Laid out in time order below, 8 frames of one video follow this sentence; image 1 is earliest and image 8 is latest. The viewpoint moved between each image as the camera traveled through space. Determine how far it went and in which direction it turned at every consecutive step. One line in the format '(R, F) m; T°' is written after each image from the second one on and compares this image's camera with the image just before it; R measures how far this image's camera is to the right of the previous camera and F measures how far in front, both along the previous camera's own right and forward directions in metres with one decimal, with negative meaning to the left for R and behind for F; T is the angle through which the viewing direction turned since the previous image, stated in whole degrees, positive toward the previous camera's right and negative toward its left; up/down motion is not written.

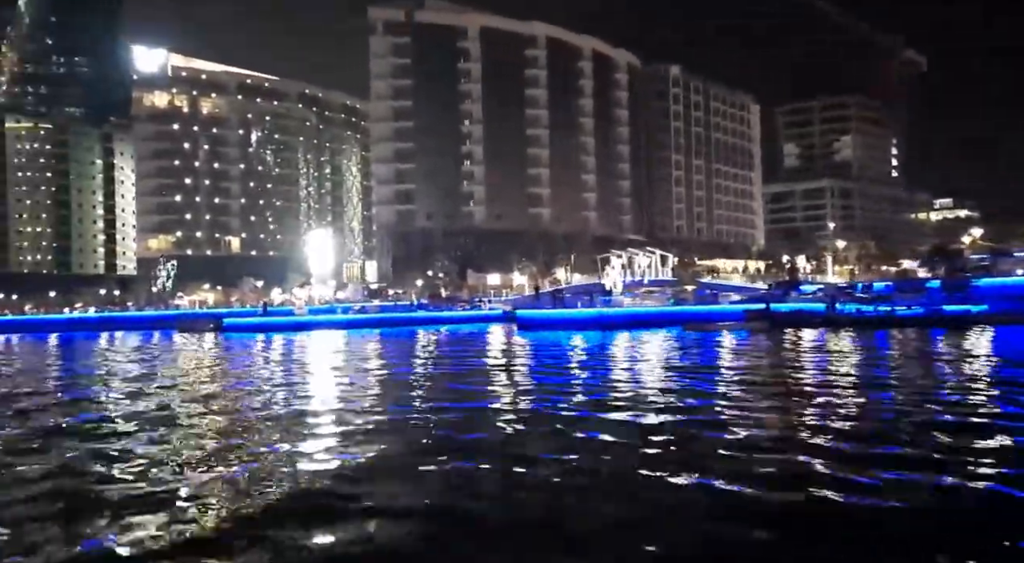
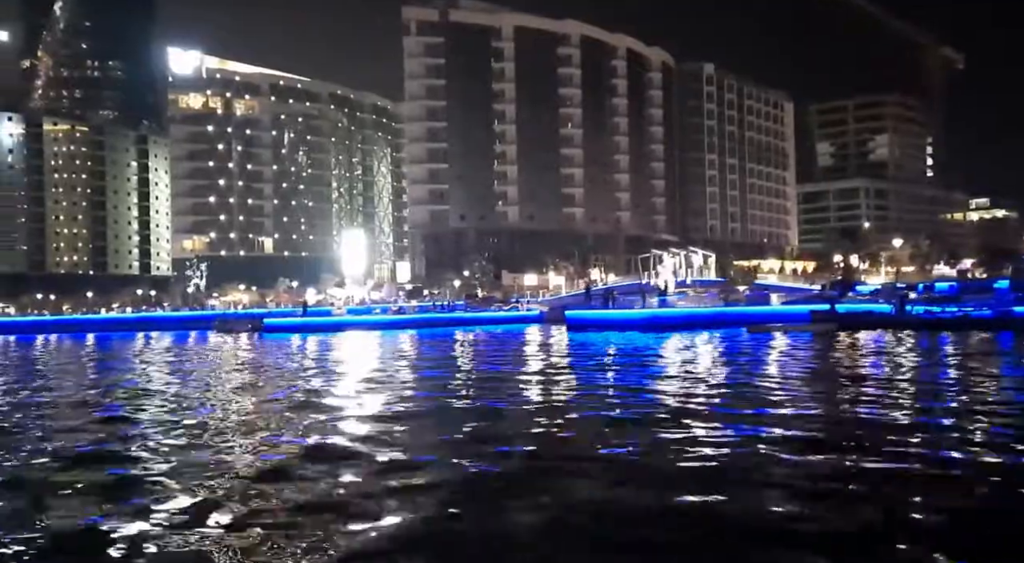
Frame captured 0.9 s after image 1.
(-0.4, +0.2) m; -2°
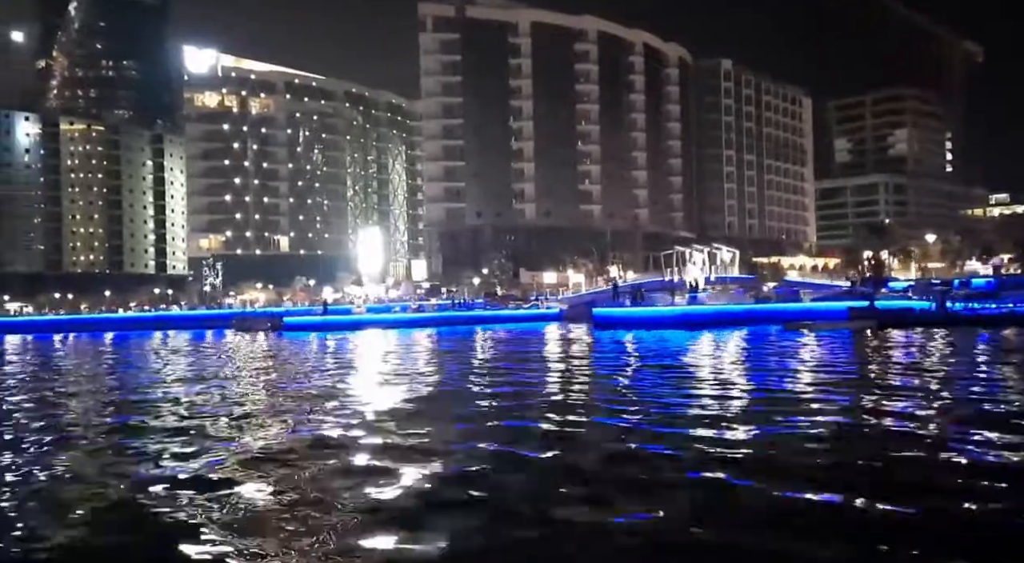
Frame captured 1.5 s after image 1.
(-0.3, +0.4) m; -1°
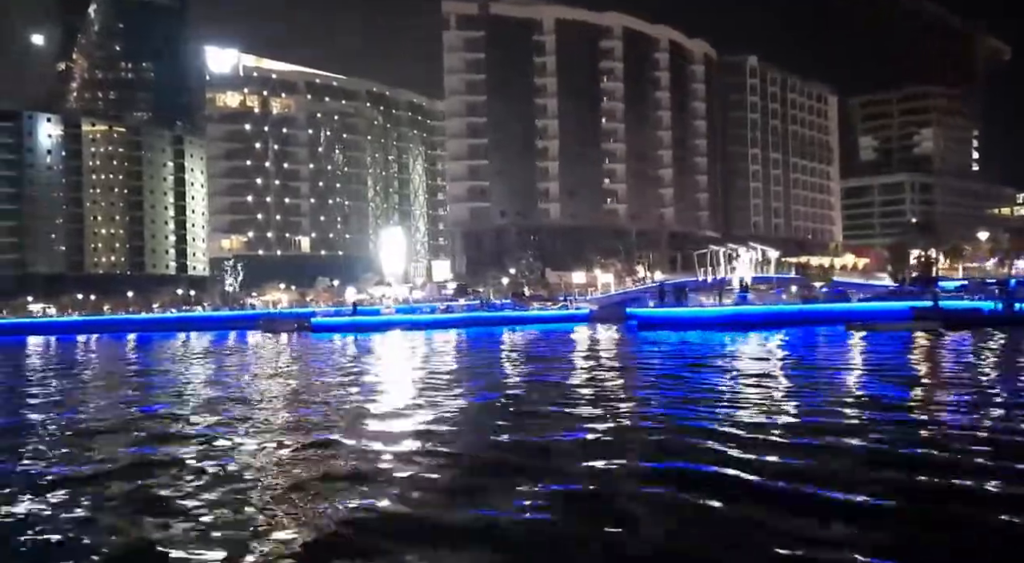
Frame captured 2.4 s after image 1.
(-0.6, +0.8) m; -1°
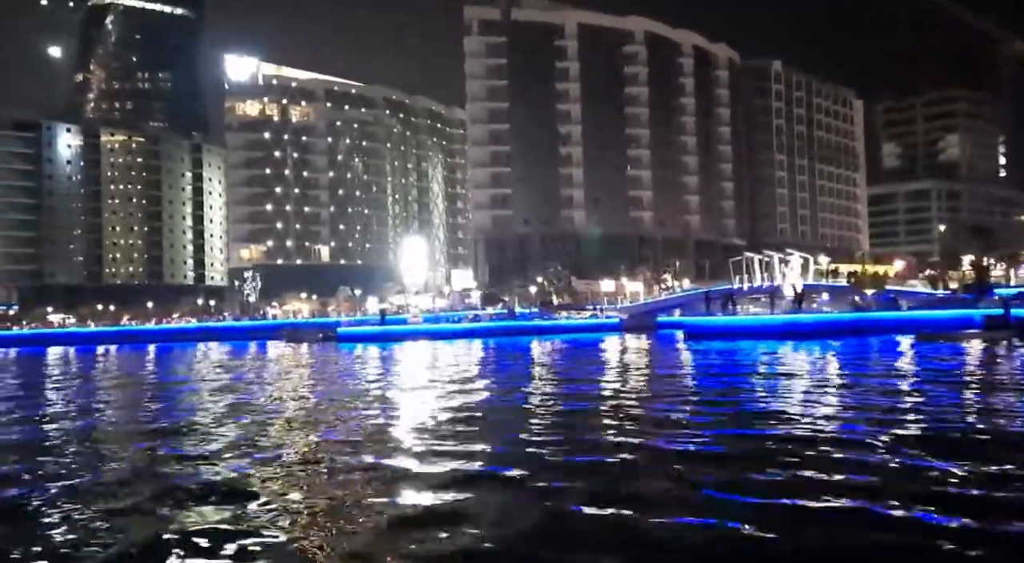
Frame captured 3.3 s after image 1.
(-0.6, +1.2) m; -1°
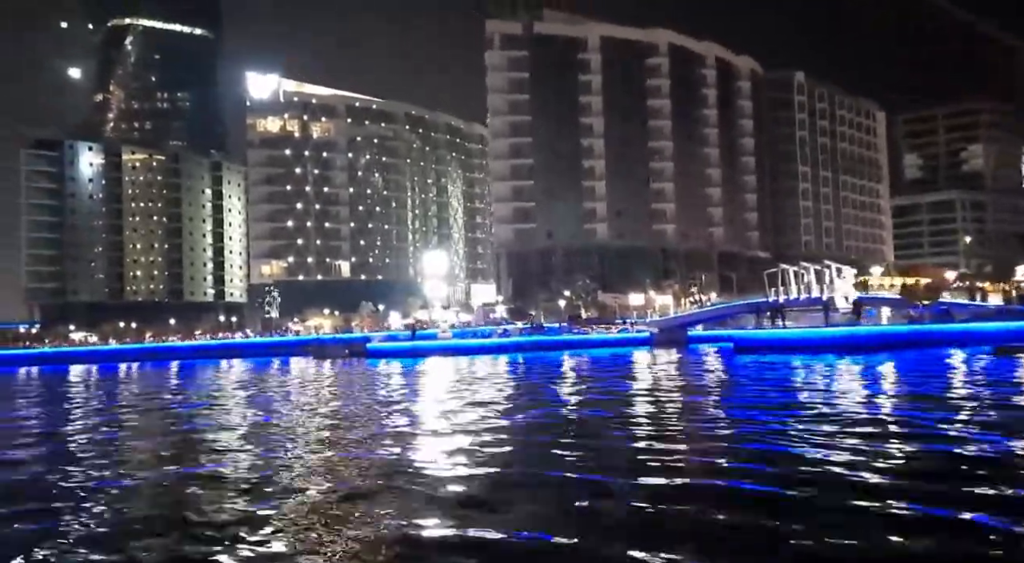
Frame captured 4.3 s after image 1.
(-0.5, +0.5) m; -1°
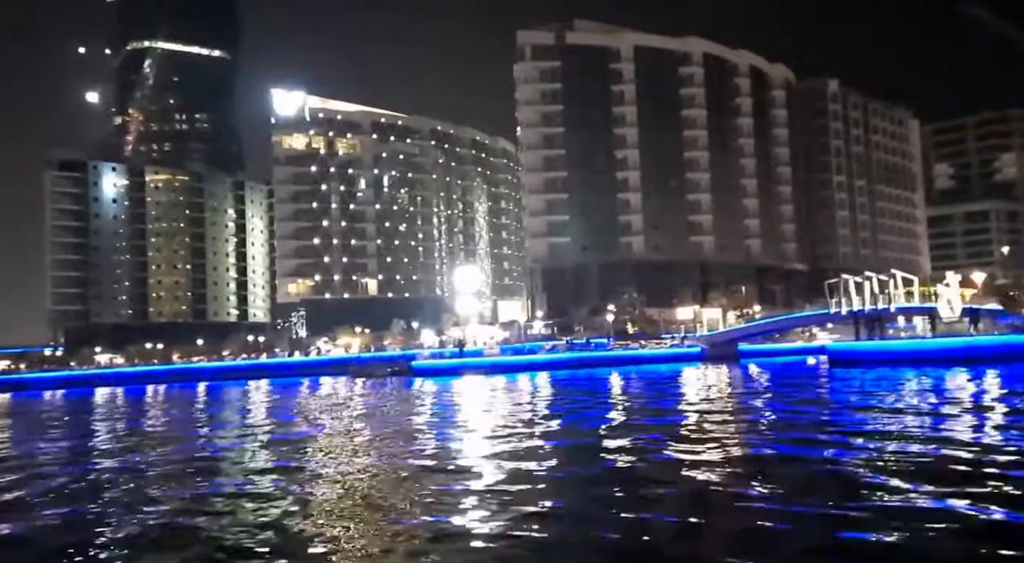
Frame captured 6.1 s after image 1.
(-1.2, +1.6) m; -1°
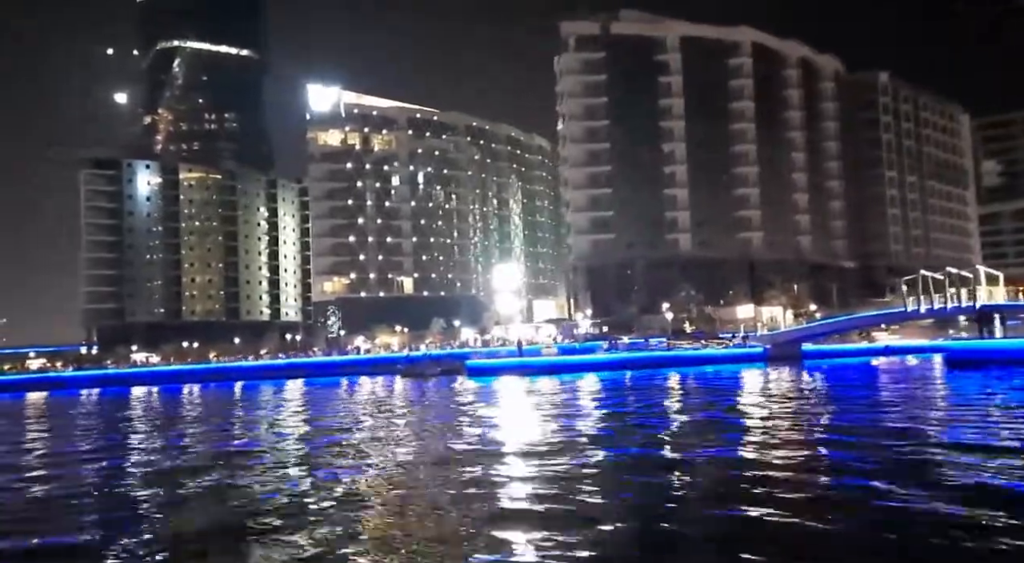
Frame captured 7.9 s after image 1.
(-1.2, +1.9) m; -1°
